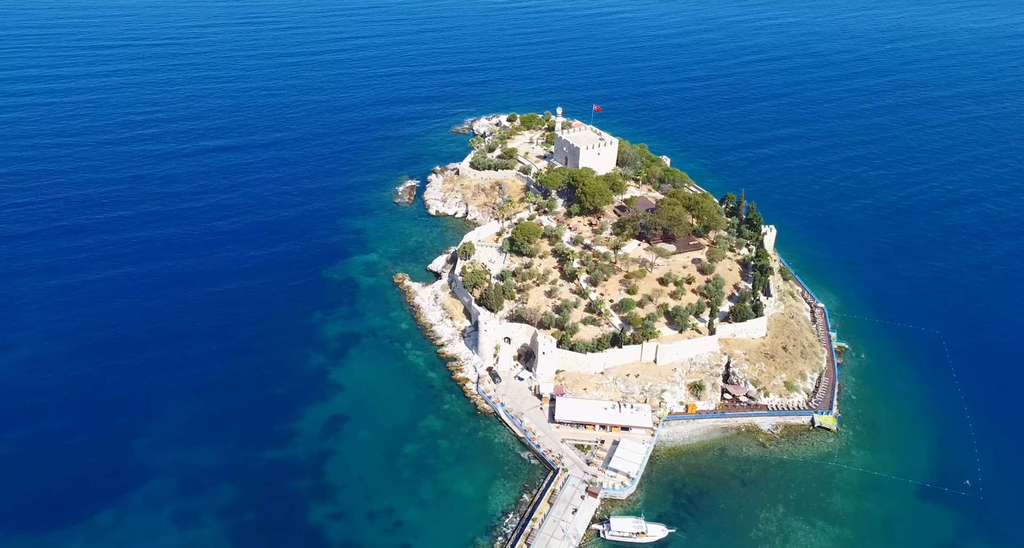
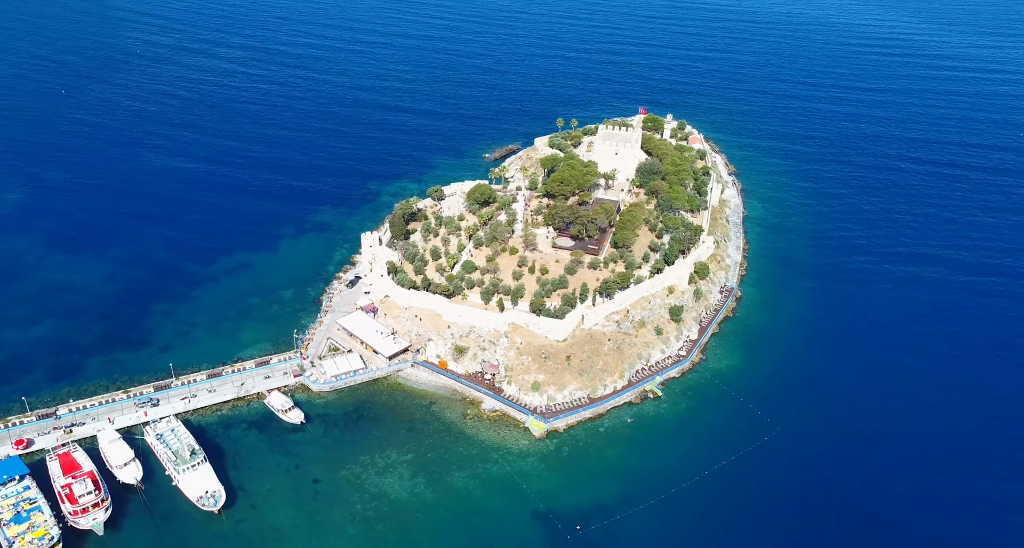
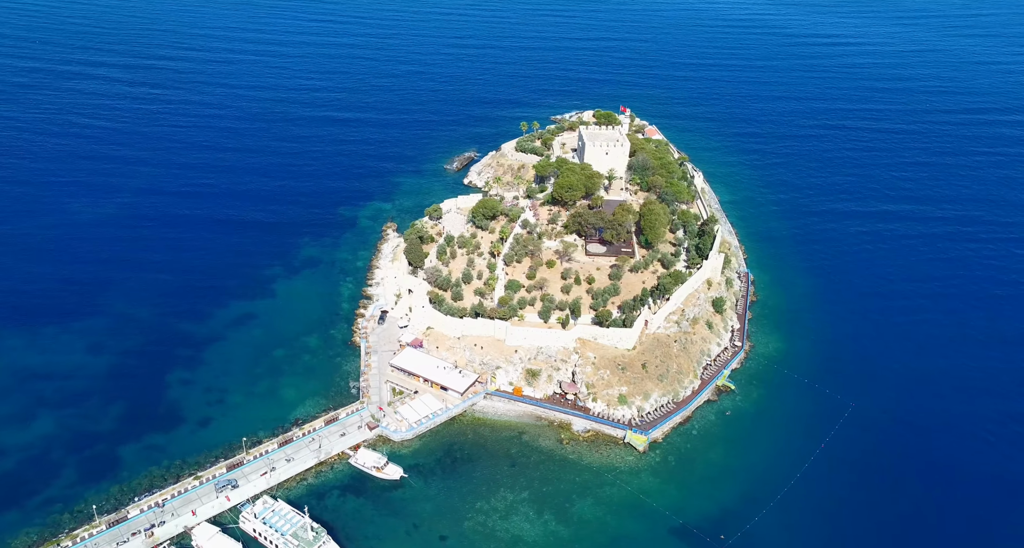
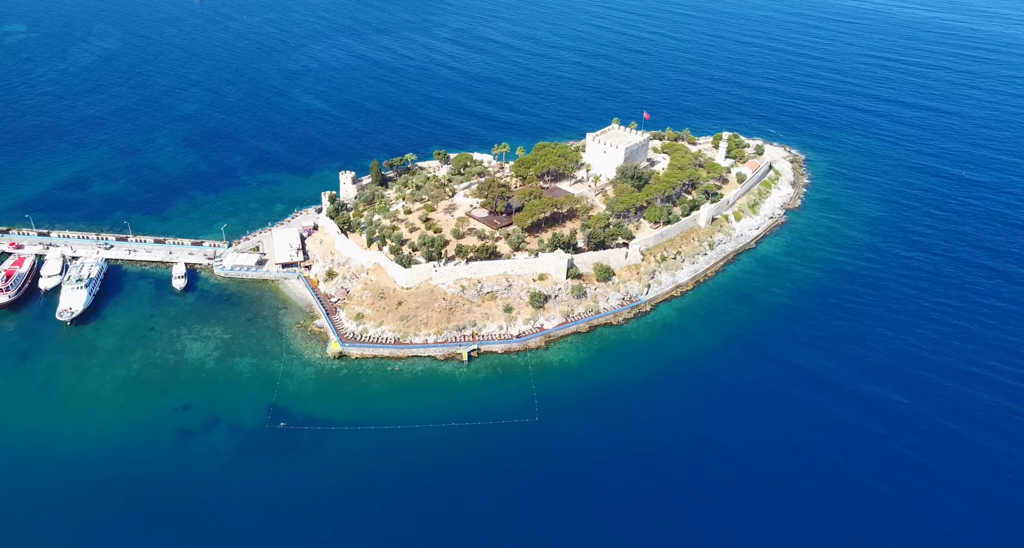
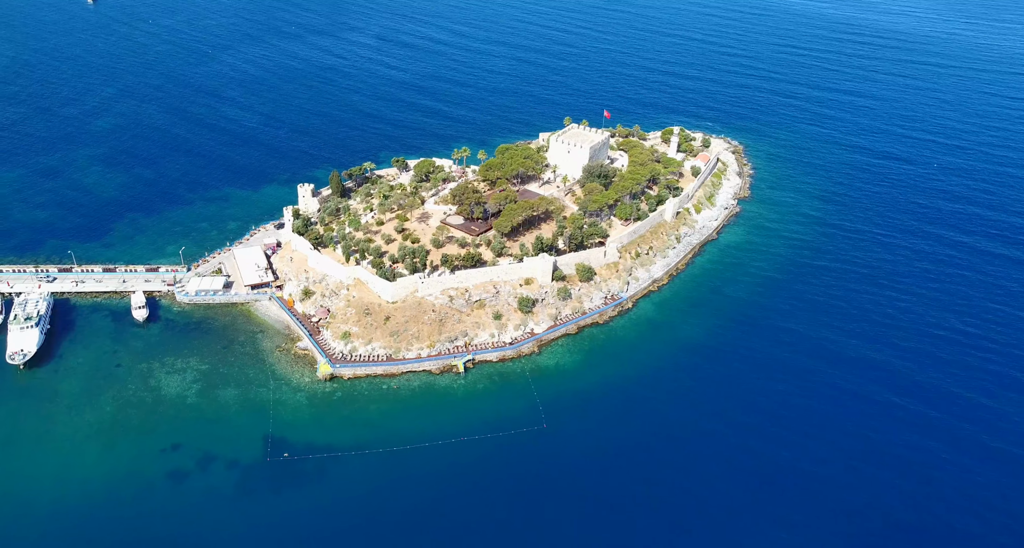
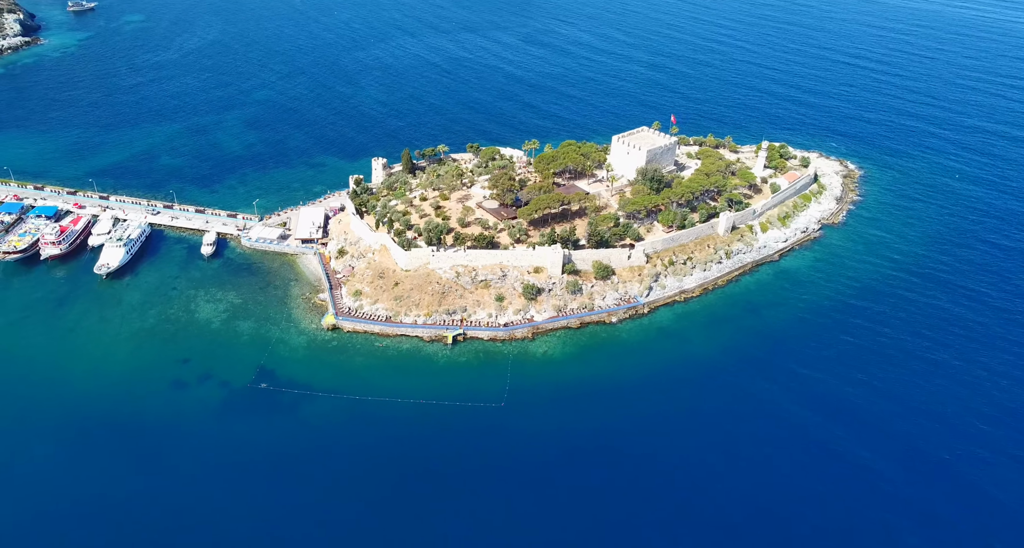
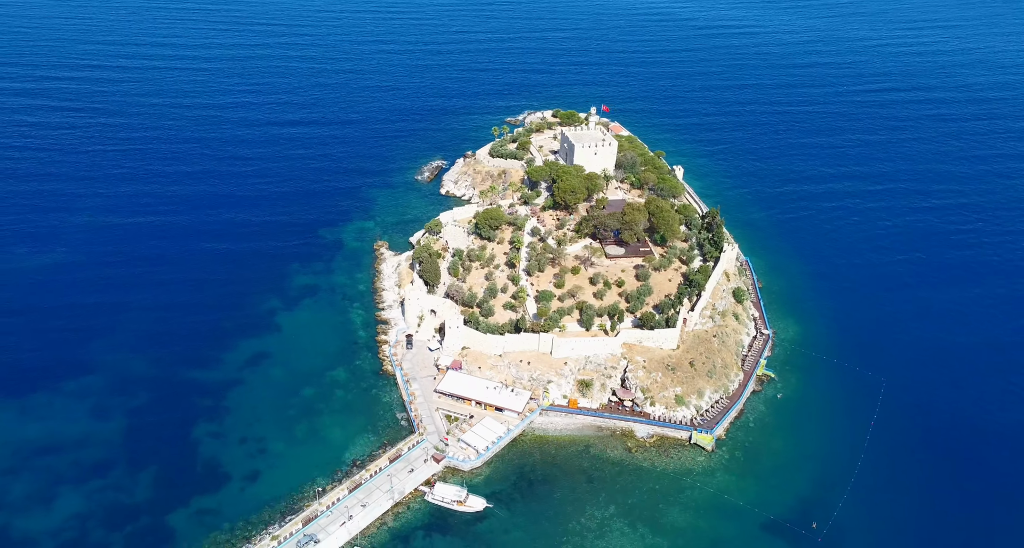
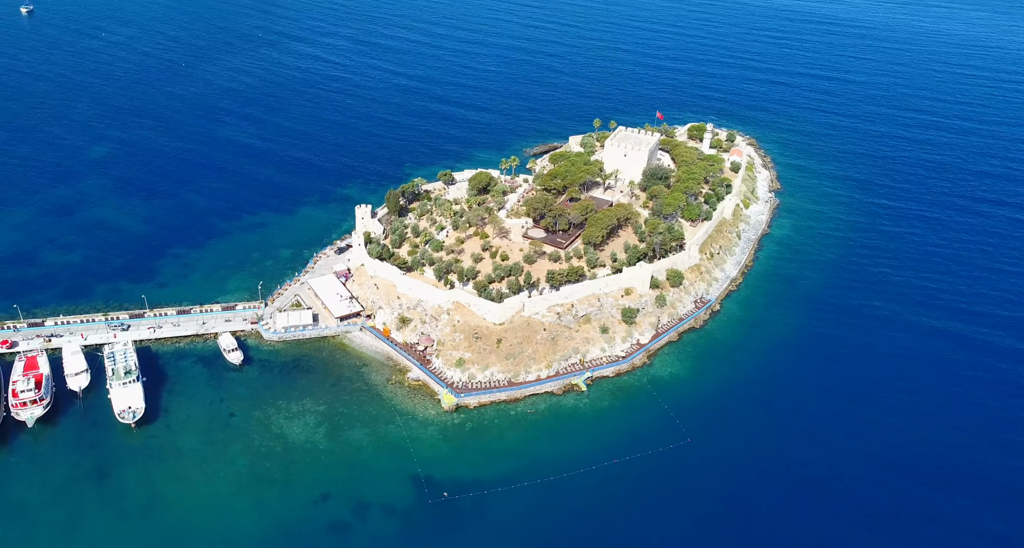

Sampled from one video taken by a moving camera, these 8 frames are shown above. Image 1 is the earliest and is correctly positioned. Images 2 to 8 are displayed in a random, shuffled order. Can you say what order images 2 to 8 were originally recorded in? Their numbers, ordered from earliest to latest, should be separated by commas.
7, 3, 2, 8, 5, 4, 6
